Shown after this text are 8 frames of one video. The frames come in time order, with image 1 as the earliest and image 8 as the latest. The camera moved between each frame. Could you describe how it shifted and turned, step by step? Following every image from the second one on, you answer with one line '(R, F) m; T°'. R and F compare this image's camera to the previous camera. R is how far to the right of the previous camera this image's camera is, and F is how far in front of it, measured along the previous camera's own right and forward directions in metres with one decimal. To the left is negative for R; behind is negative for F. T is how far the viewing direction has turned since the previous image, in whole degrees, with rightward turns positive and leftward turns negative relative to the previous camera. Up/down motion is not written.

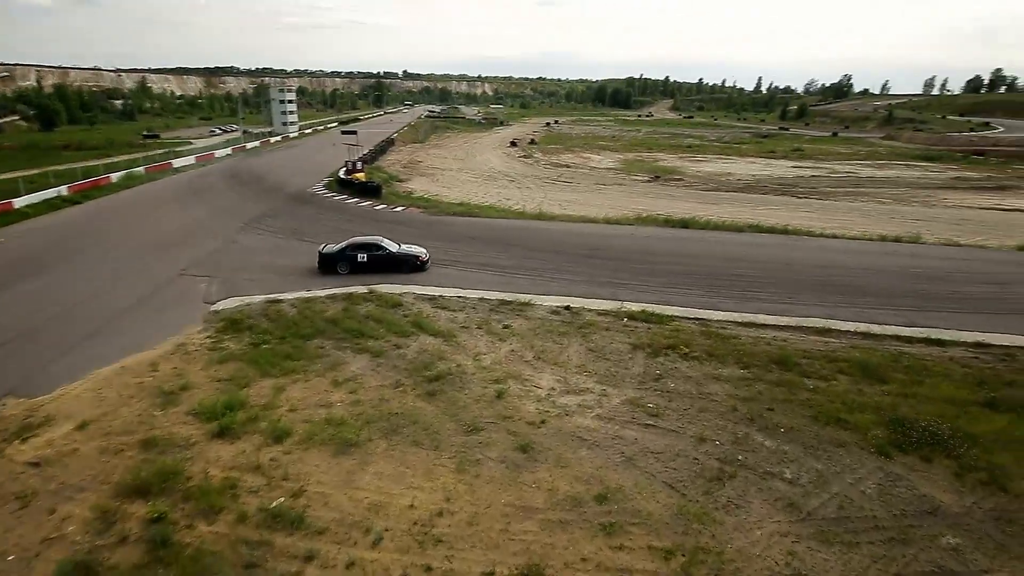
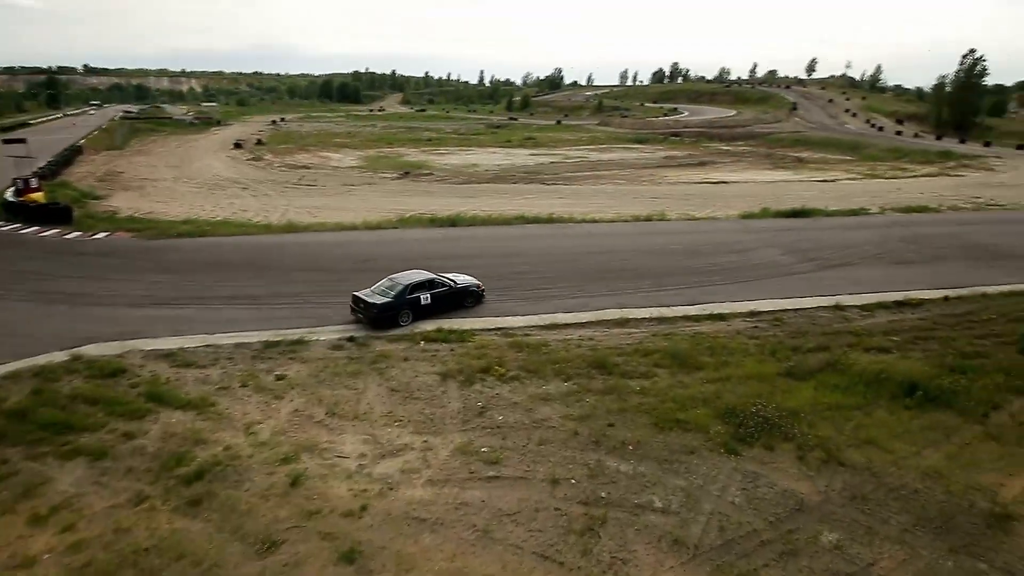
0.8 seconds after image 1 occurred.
(-0.5, +2.7) m; +22°
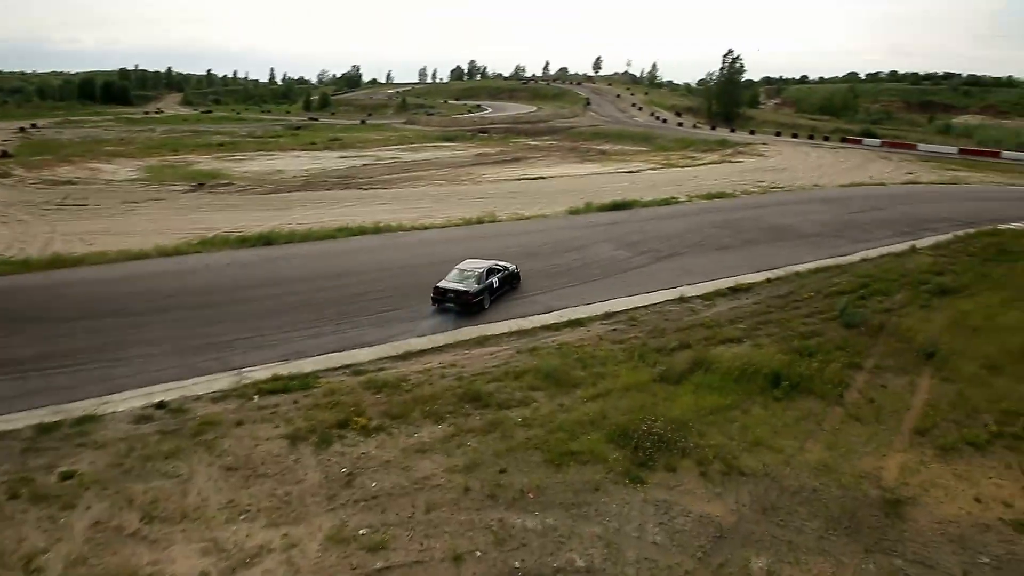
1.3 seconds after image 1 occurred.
(-0.7, +1.8) m; +16°
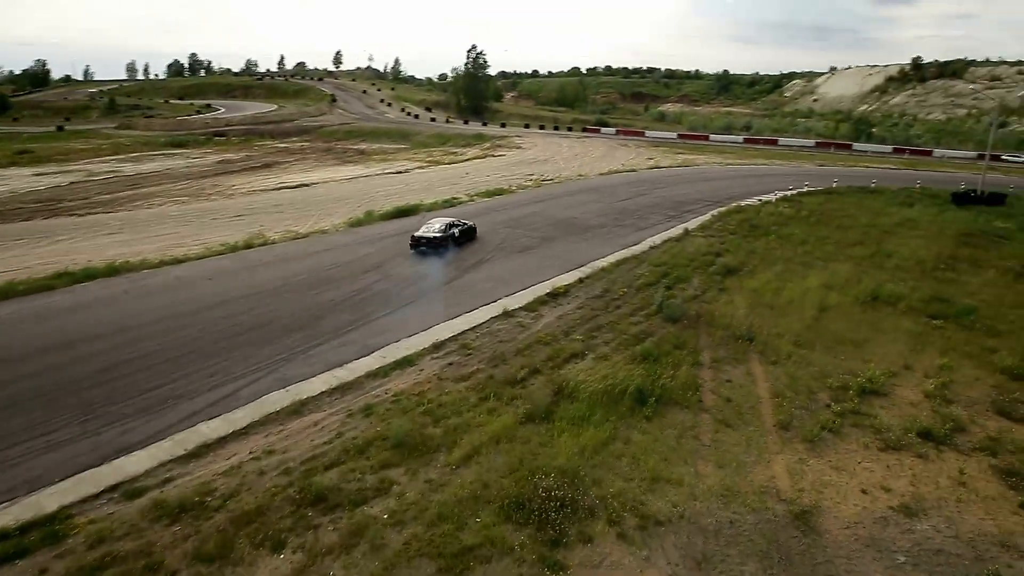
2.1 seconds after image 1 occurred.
(-1.1, +2.6) m; +21°
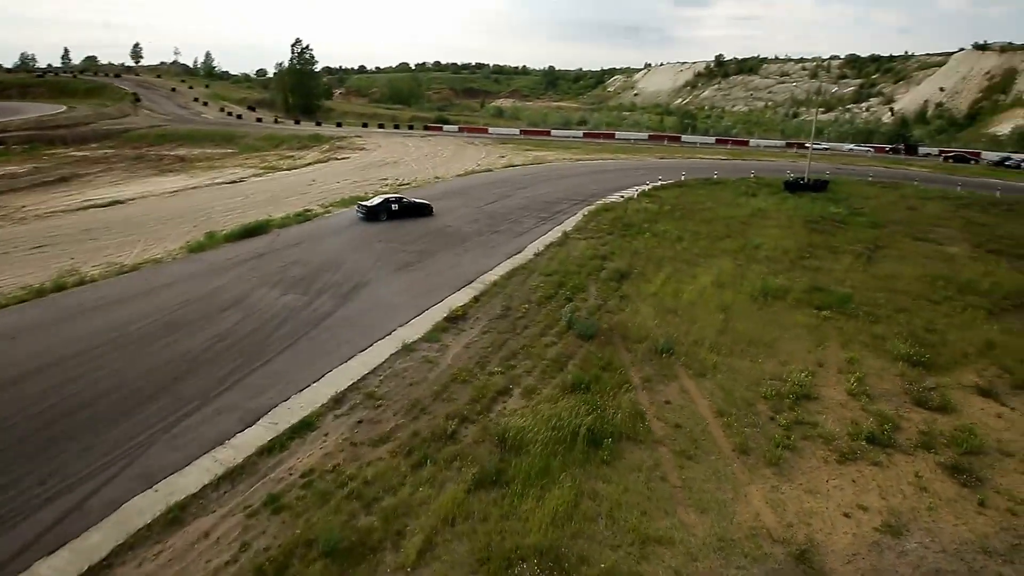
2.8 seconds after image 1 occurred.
(-1.4, +2.1) m; +14°
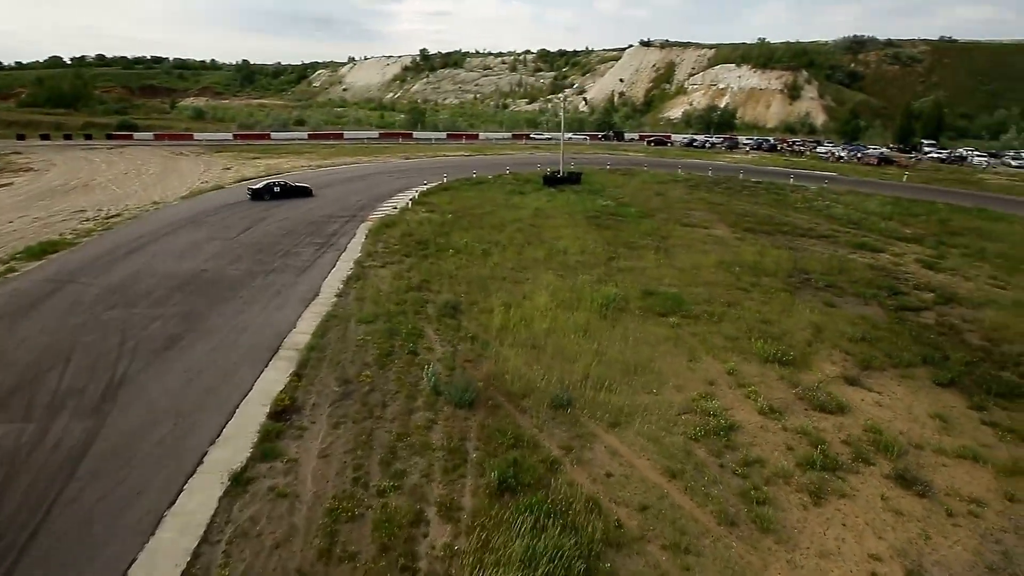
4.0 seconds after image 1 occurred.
(-2.3, +3.9) m; +24°
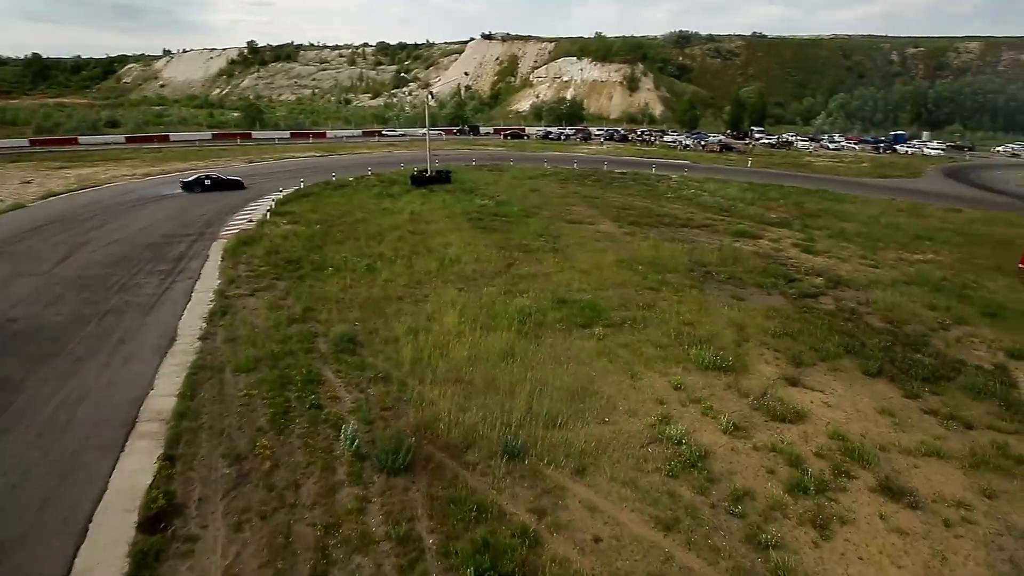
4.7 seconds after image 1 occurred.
(-1.3, +2.3) m; +13°
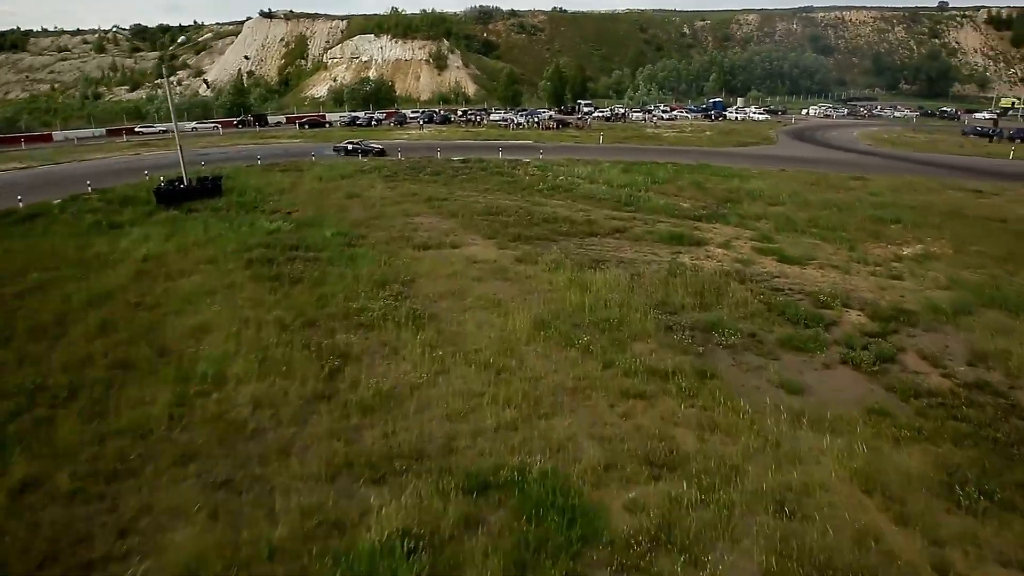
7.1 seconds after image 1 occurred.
(0.0, +11.0) m; +15°
